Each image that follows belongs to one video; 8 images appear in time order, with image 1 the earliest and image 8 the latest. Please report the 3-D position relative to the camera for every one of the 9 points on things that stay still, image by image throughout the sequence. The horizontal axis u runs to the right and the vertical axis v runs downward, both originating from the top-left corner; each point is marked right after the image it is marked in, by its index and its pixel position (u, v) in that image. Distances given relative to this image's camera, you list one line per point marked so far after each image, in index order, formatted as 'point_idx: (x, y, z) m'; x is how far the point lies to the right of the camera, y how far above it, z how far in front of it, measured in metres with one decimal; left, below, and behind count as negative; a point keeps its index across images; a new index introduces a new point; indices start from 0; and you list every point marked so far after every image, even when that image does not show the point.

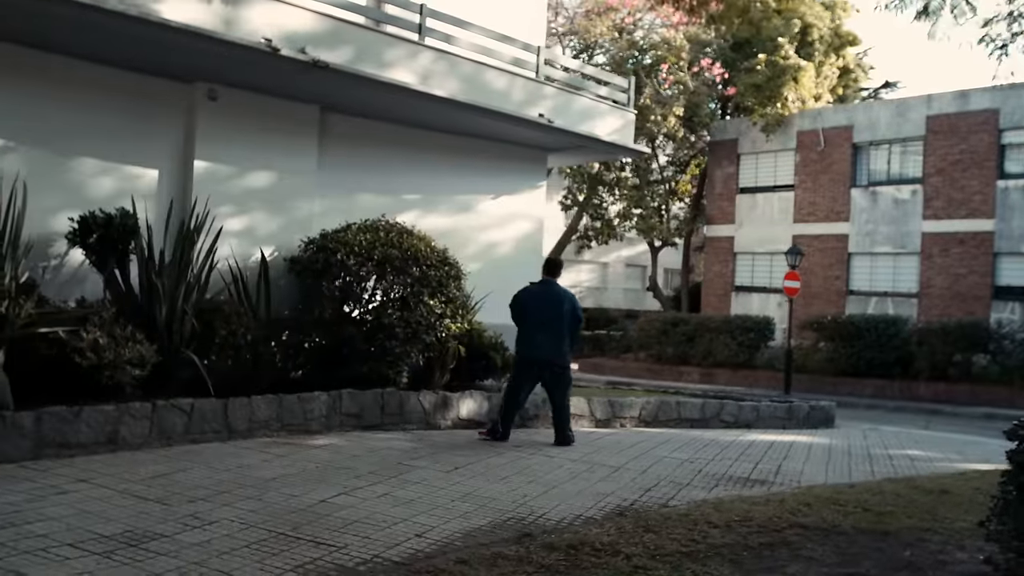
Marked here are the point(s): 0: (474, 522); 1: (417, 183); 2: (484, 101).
0: (-0.3, -1.6, +5.5) m
1: (-1.5, +1.6, +12.5) m
2: (-0.4, +2.7, +11.6) m
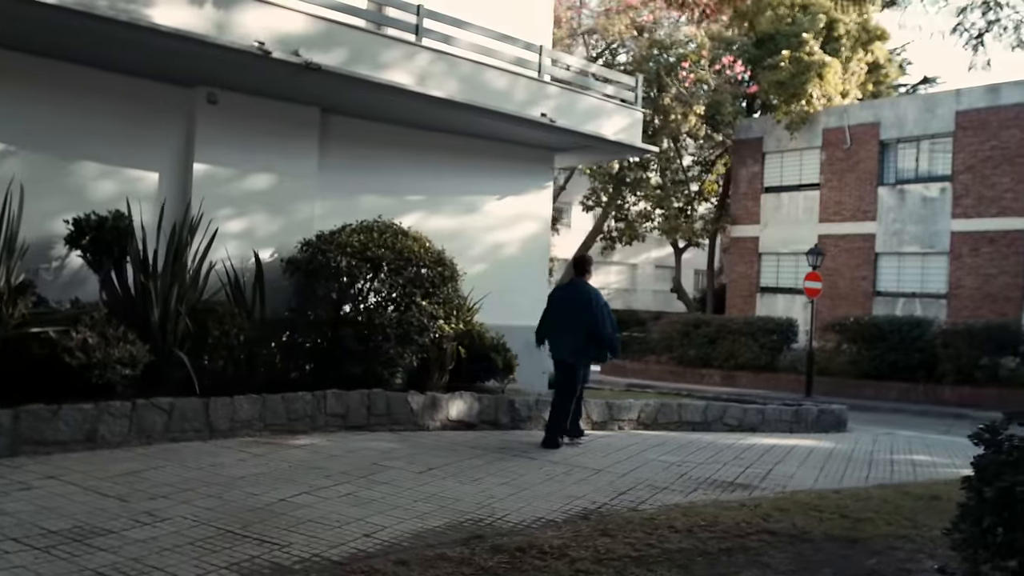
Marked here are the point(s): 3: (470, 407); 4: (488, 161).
0: (-0.6, -1.6, +5.5) m
1: (-1.4, +1.6, +12.5) m
2: (-0.4, +2.7, +11.6) m
3: (-0.5, -1.4, +9.4) m
4: (-0.4, +2.1, +13.2) m
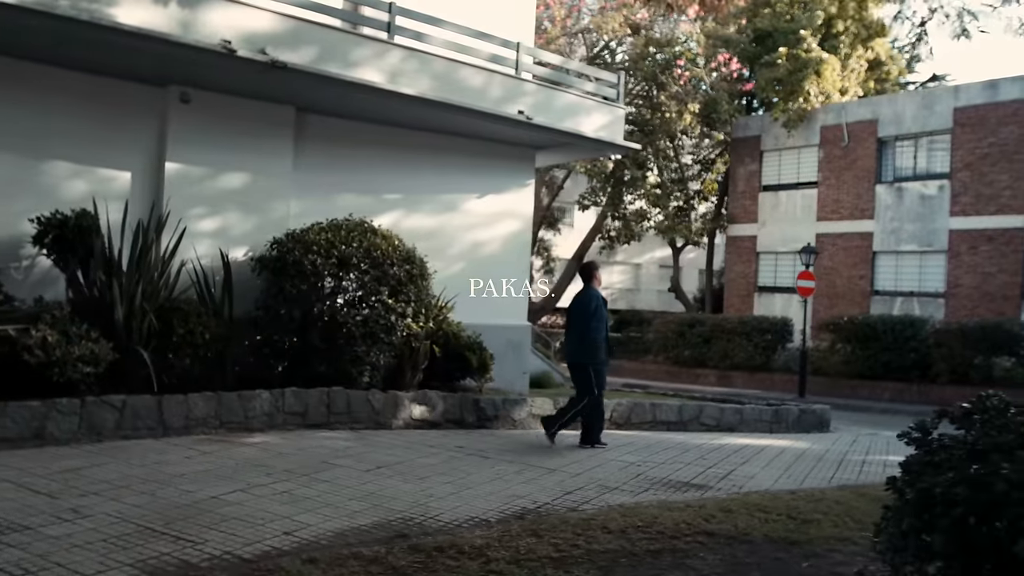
0: (-1.1, -1.6, +5.5) m
1: (-1.8, +1.6, +12.5) m
2: (-0.8, +2.7, +11.6) m
3: (-0.9, -1.4, +9.4) m
4: (-0.7, +2.1, +13.2) m
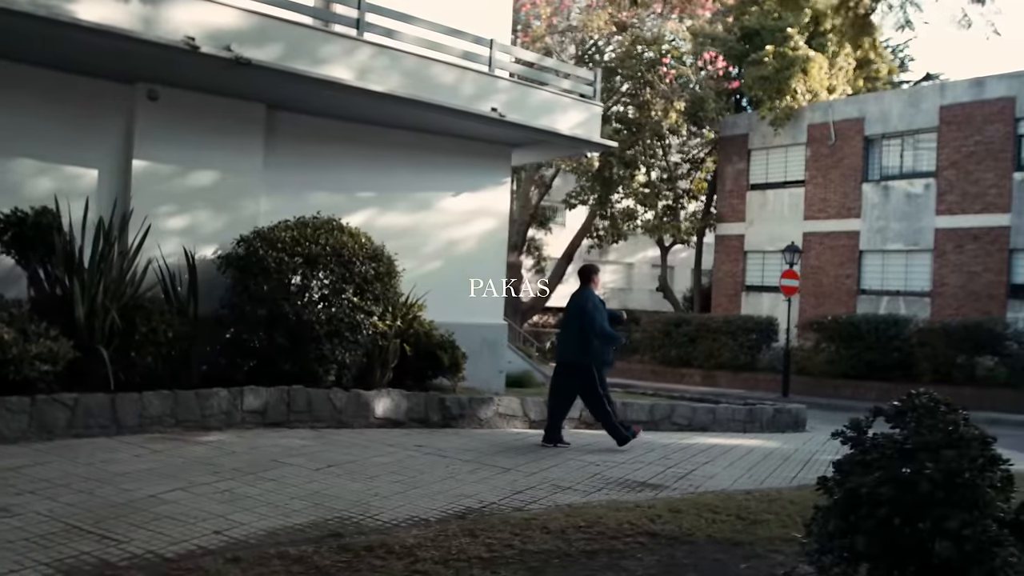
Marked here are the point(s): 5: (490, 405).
0: (-1.5, -1.6, +5.4) m
1: (-2.2, +1.7, +12.5) m
2: (-1.2, +2.7, +11.5) m
3: (-1.3, -1.4, +9.3) m
4: (-1.1, +2.1, +13.1) m
5: (-0.3, -1.4, +9.9) m
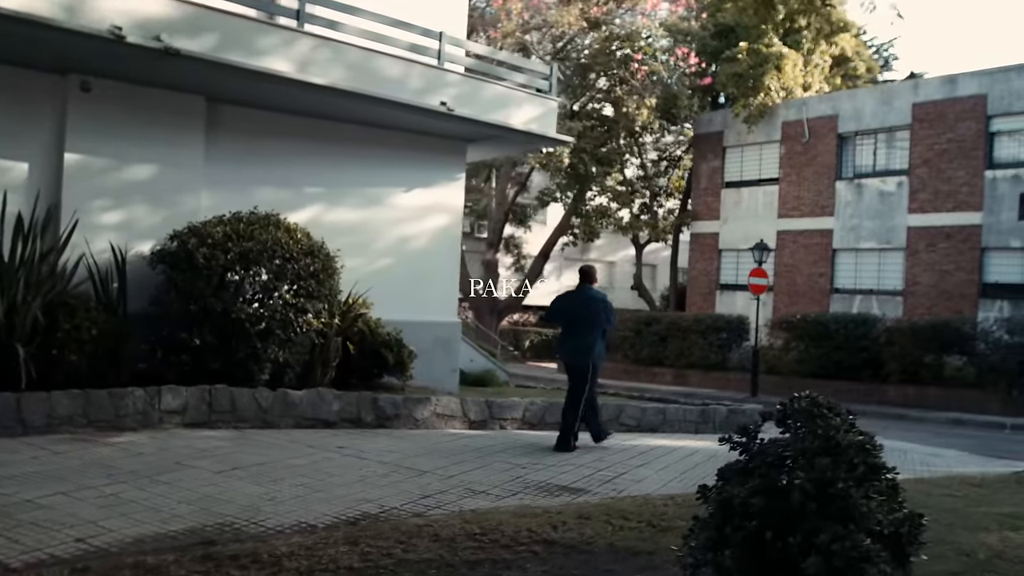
0: (-2.2, -1.5, +5.2) m
1: (-2.9, +1.7, +12.2) m
2: (-1.9, +2.8, +11.3) m
3: (-2.1, -1.3, +9.1) m
4: (-1.9, +2.2, +12.9) m
5: (-1.0, -1.4, +9.7) m
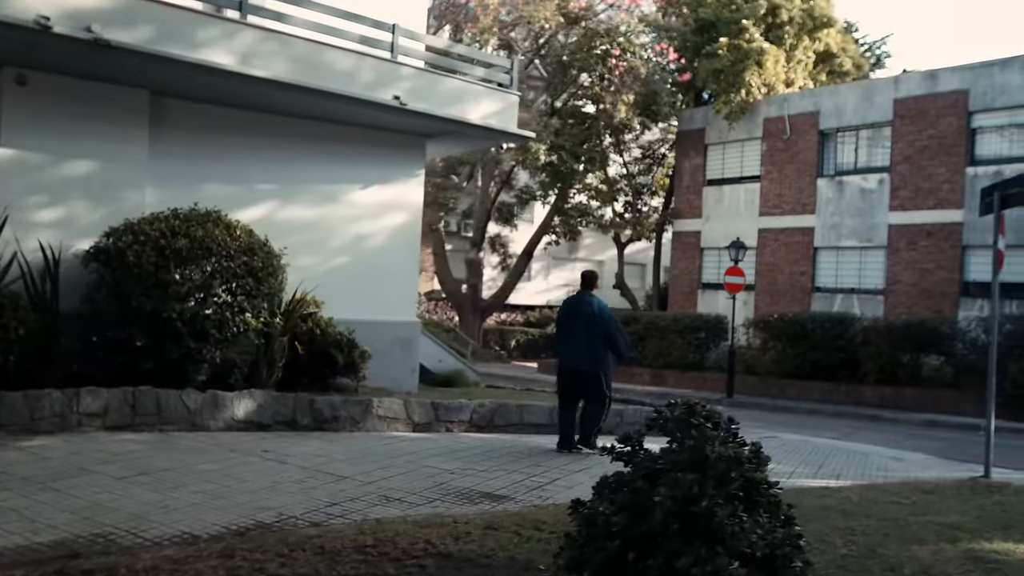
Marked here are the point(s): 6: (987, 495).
0: (-2.9, -1.5, +4.9) m
1: (-3.6, +1.7, +11.9) m
2: (-2.6, +2.8, +11.0) m
3: (-2.7, -1.3, +8.8) m
4: (-2.5, +2.2, +12.6) m
5: (-1.7, -1.4, +9.4) m
6: (+4.5, -2.0, +7.7) m
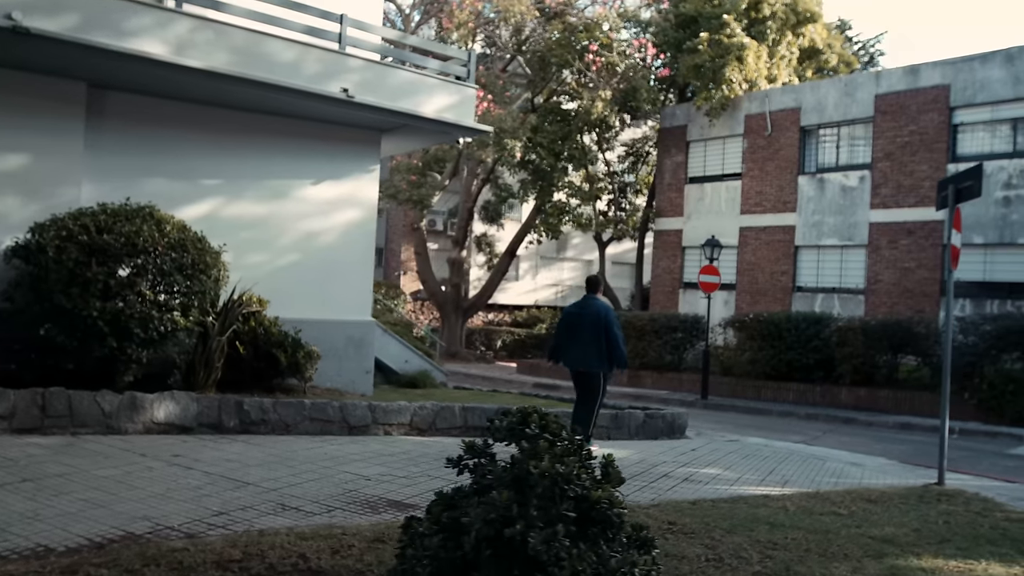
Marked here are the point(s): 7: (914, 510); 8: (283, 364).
0: (-3.6, -1.5, +4.5) m
1: (-4.2, +1.7, +11.6) m
2: (-3.3, +2.8, +10.6) m
3: (-3.4, -1.3, +8.4) m
4: (-3.2, +2.2, +12.2) m
5: (-2.4, -1.4, +9.0) m
6: (+3.8, -2.0, +7.3) m
7: (+3.5, -1.9, +7.0) m
8: (-3.1, -1.0, +10.8) m
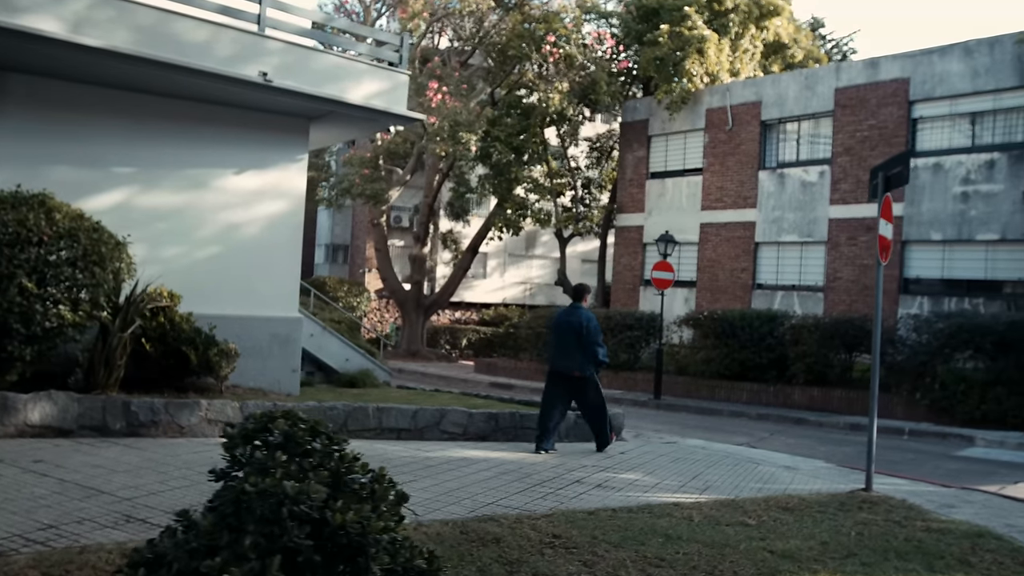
0: (-4.5, -1.4, +3.9) m
1: (-5.2, +1.8, +11.0) m
2: (-4.2, +2.9, +10.0) m
3: (-4.4, -1.2, +7.9) m
4: (-4.2, +2.3, +11.6) m
5: (-3.3, -1.3, +8.5) m
6: (+2.9, -1.9, +6.8) m
7: (+2.6, -1.9, +6.5) m
8: (-4.0, -0.9, +10.2) m
